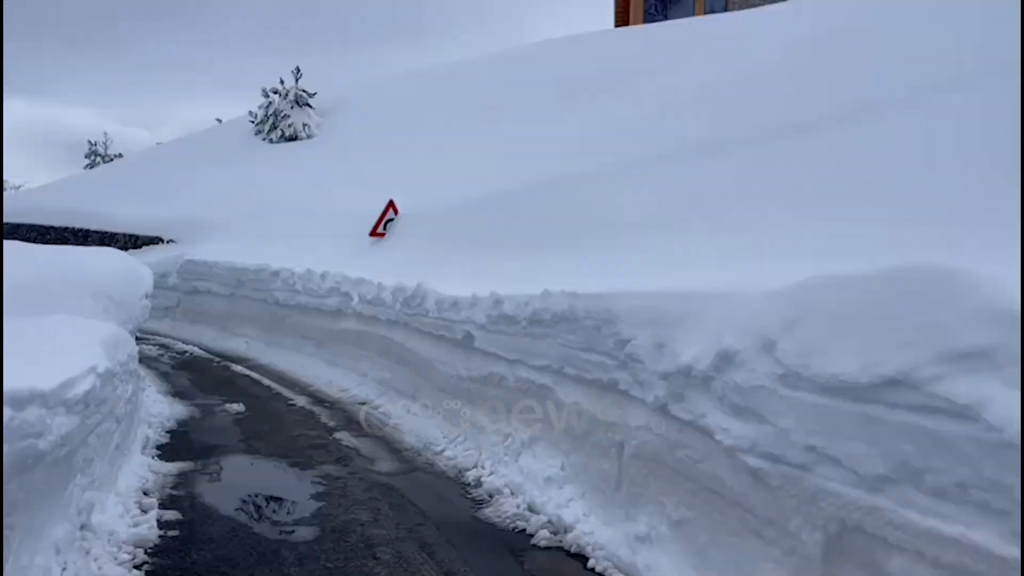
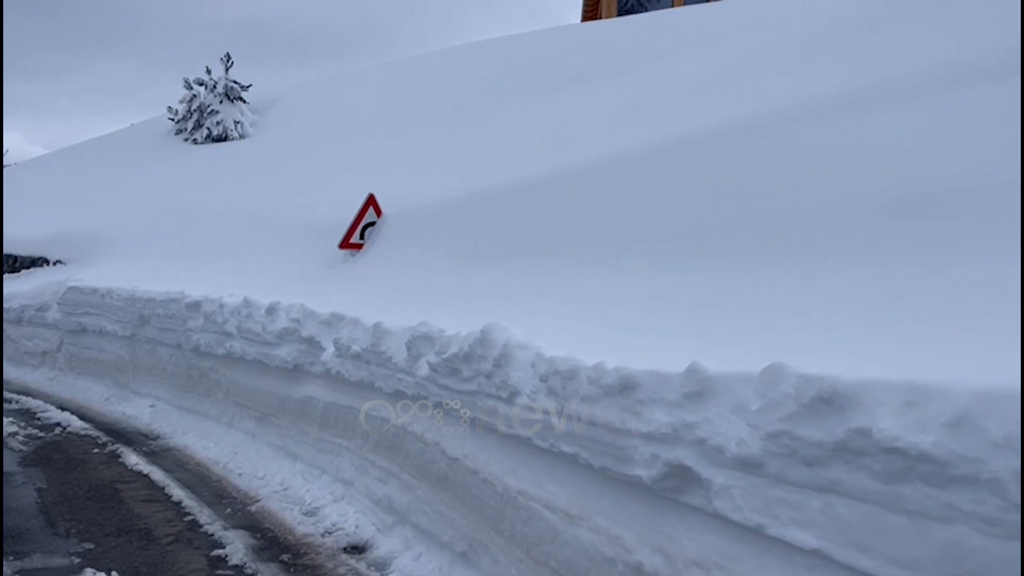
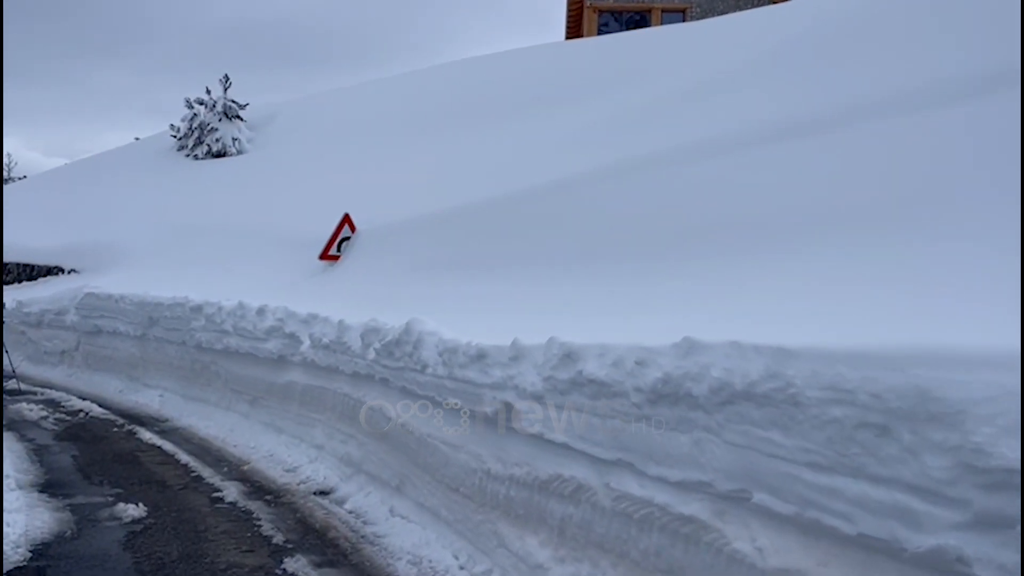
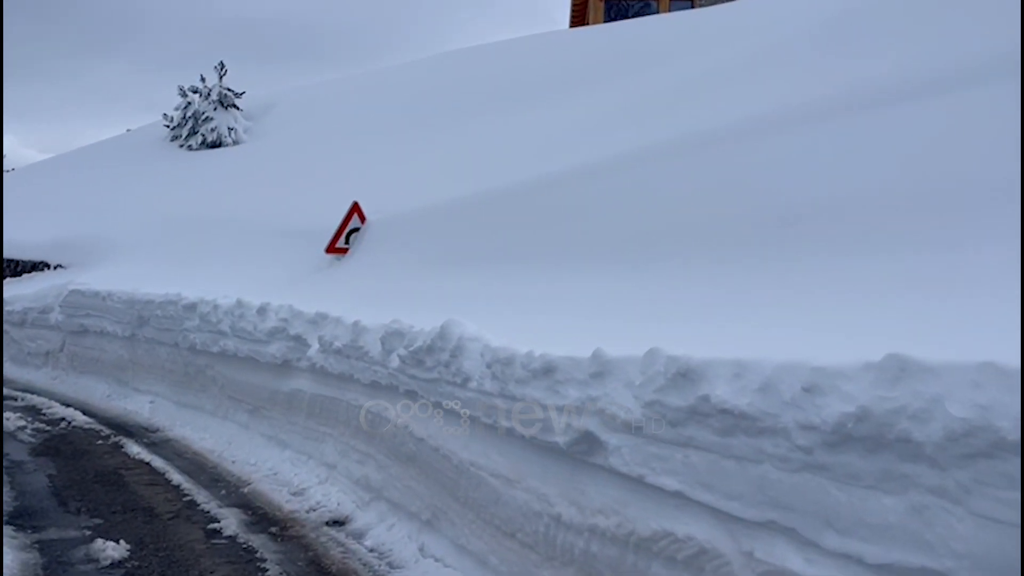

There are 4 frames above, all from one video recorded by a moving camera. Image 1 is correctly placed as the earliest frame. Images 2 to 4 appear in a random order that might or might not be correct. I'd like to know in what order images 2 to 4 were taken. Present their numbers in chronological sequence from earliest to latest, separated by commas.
3, 4, 2
